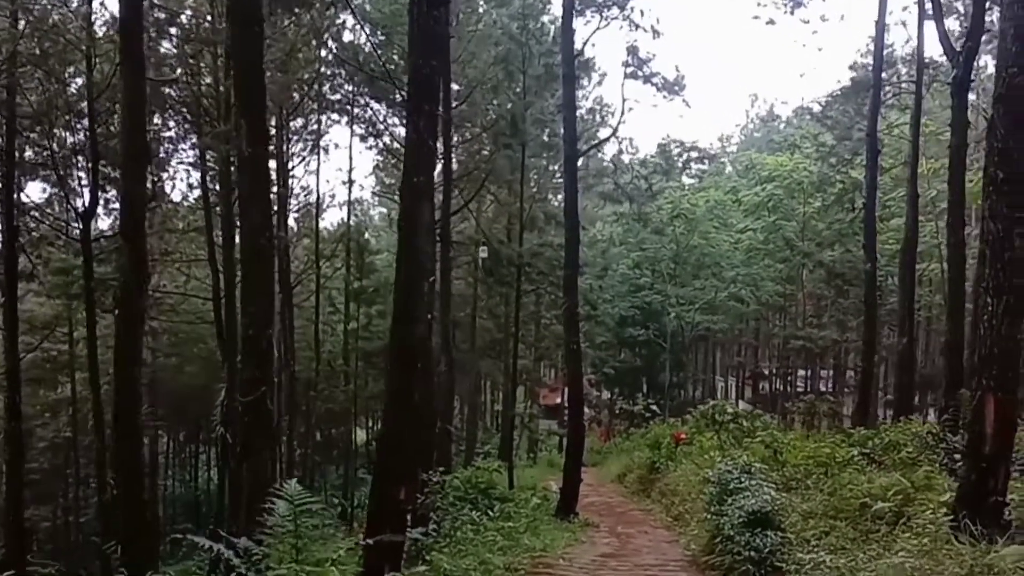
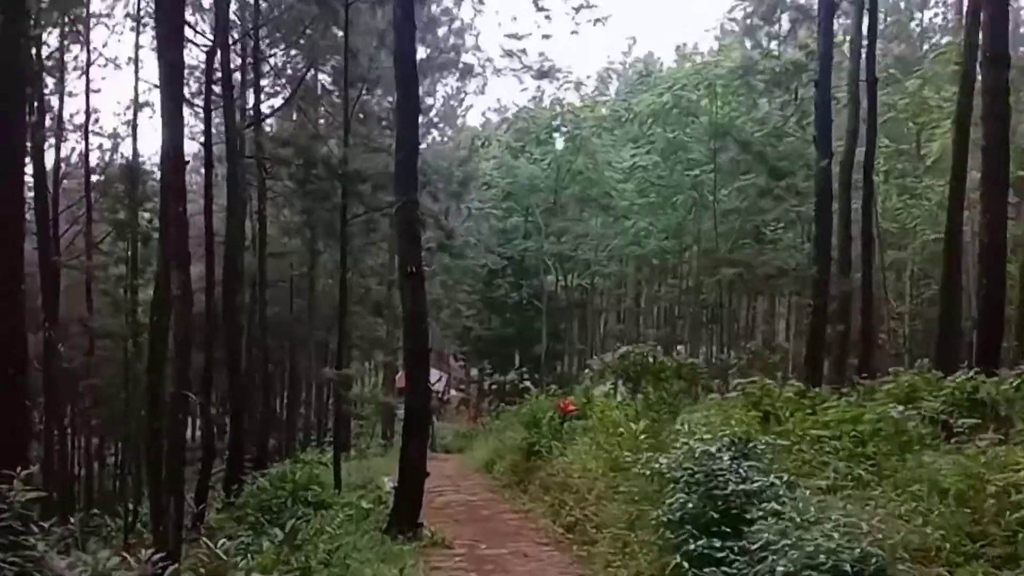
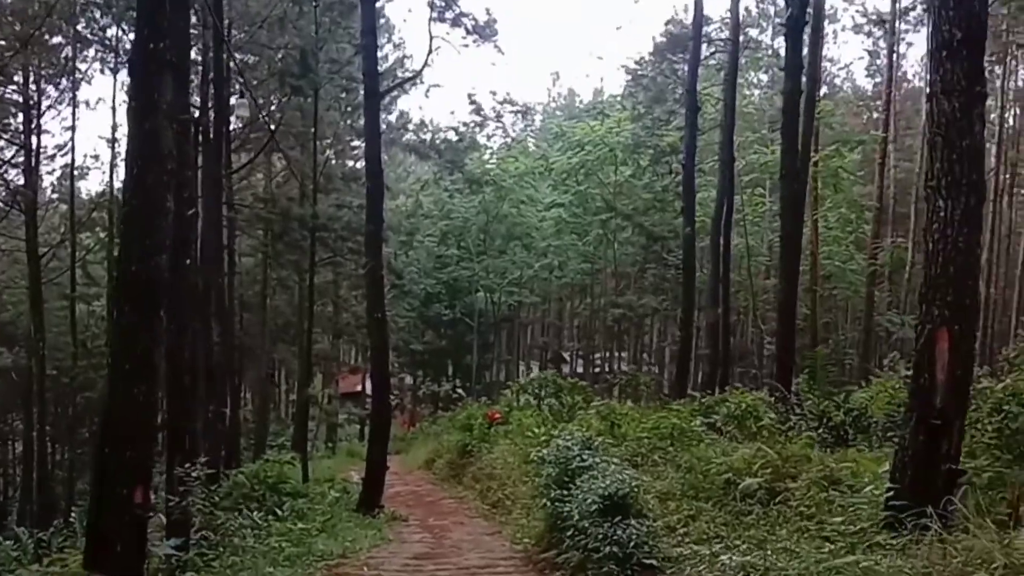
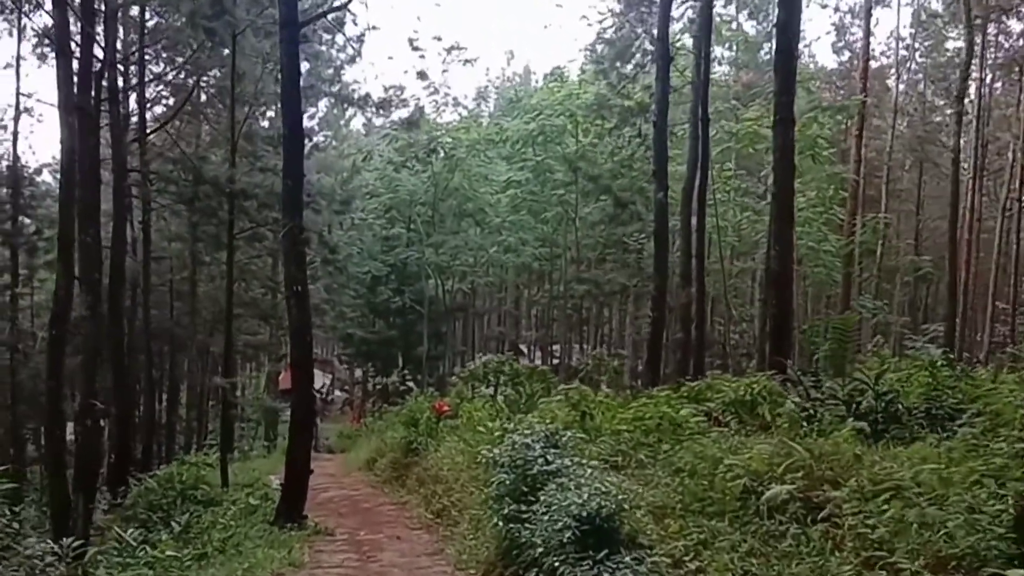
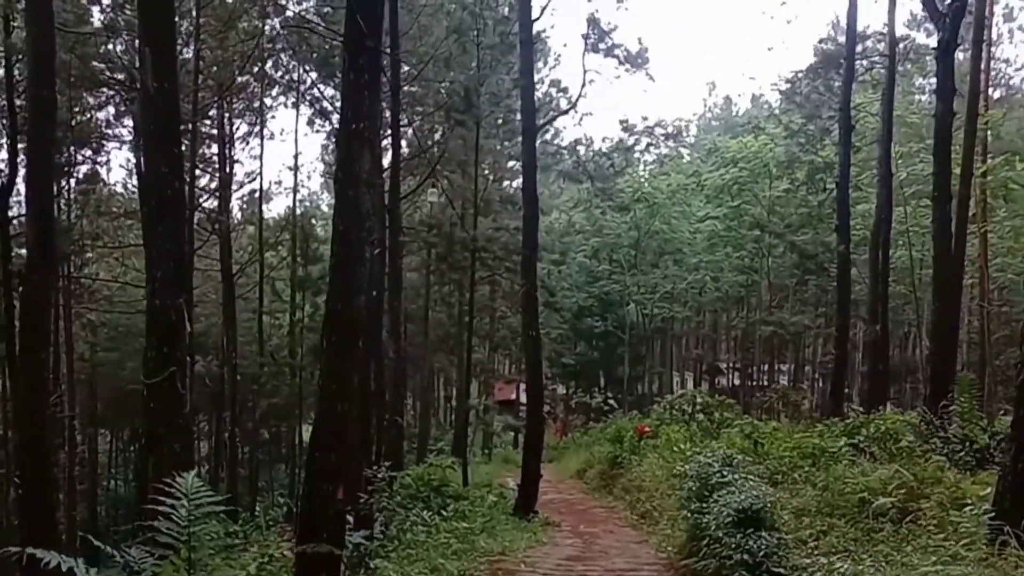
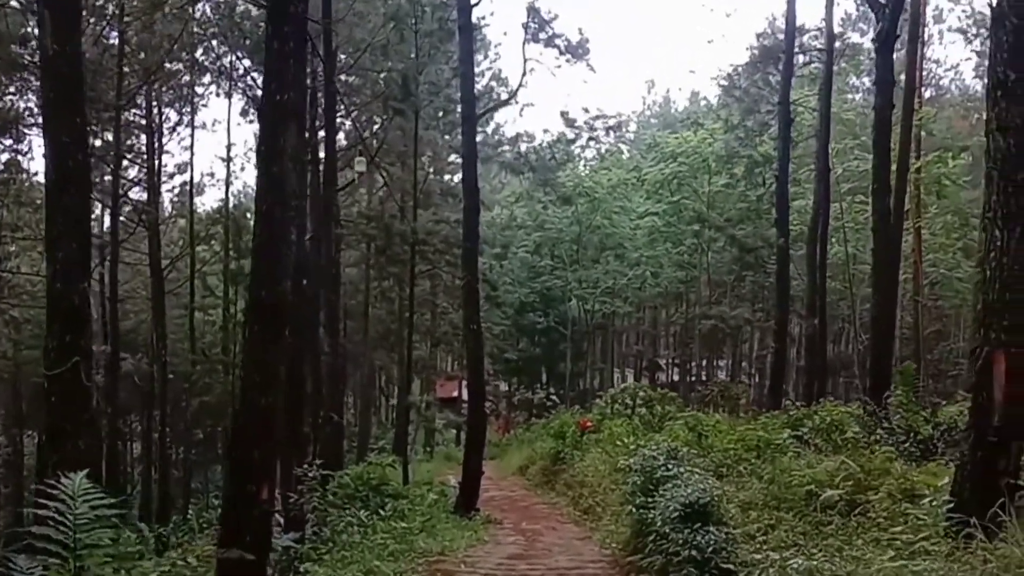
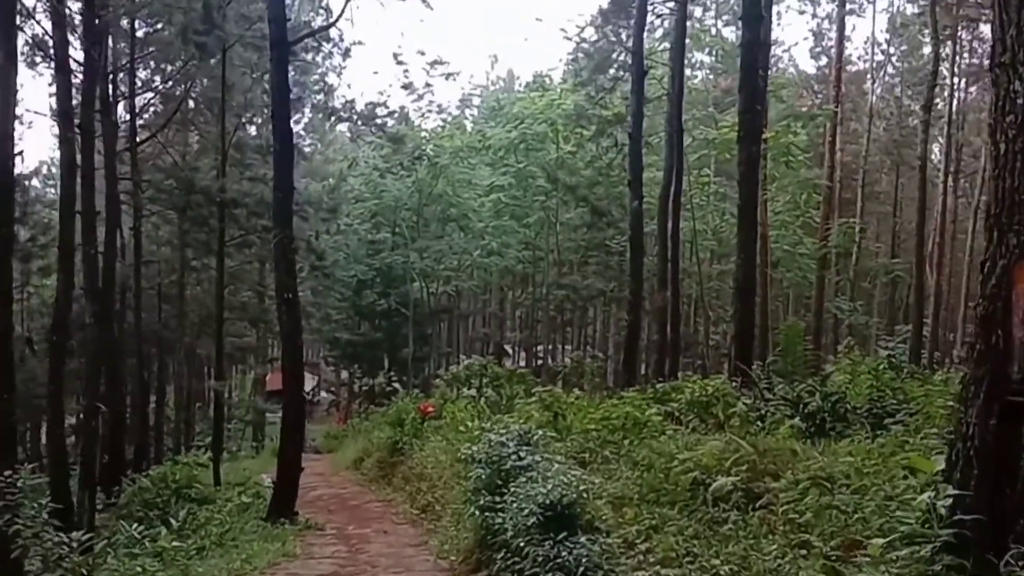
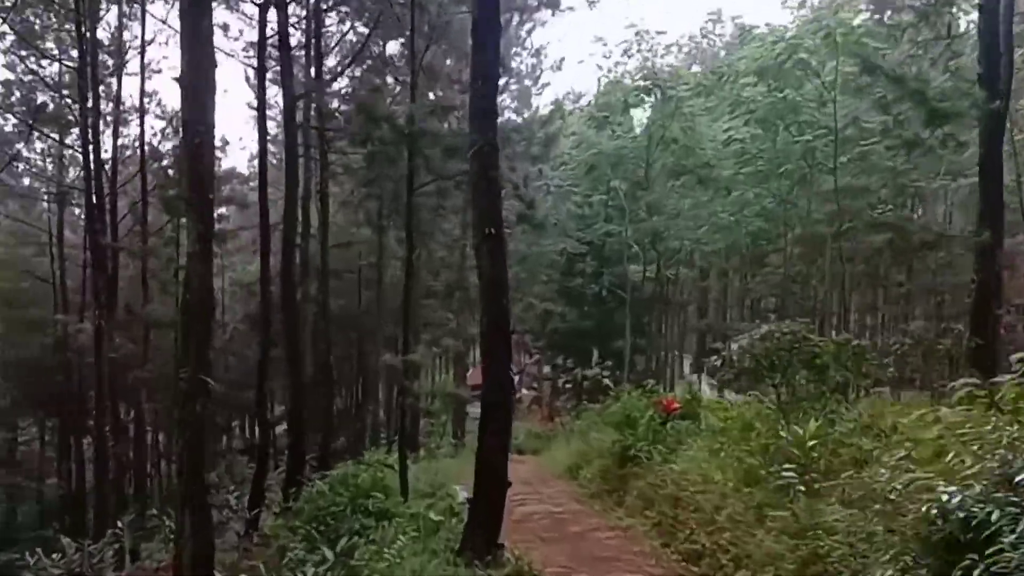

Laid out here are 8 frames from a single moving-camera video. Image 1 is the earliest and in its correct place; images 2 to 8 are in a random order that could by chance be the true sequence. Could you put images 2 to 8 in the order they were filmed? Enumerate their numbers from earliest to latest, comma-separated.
5, 6, 3, 7, 4, 2, 8
